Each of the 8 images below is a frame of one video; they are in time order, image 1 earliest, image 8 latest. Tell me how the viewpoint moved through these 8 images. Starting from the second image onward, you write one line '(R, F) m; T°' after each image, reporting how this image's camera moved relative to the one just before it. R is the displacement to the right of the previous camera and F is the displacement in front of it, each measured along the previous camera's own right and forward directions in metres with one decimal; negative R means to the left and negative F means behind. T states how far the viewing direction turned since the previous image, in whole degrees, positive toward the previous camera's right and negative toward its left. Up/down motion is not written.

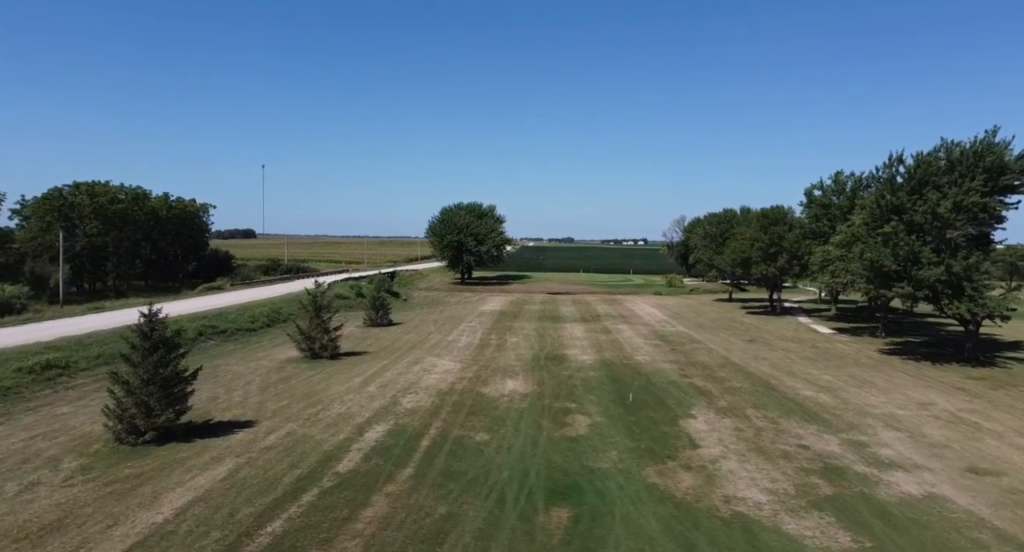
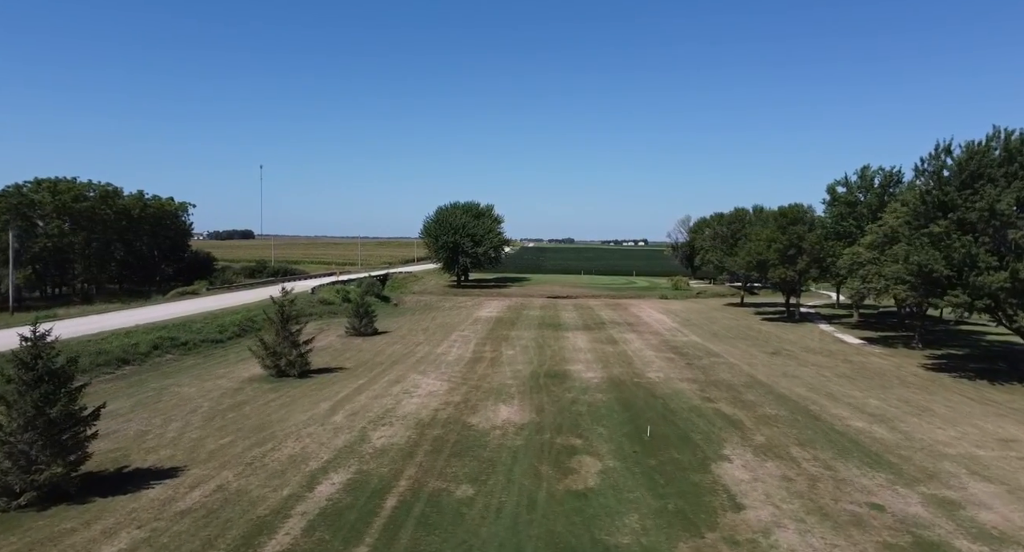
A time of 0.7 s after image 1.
(+0.2, +3.2) m; 0°
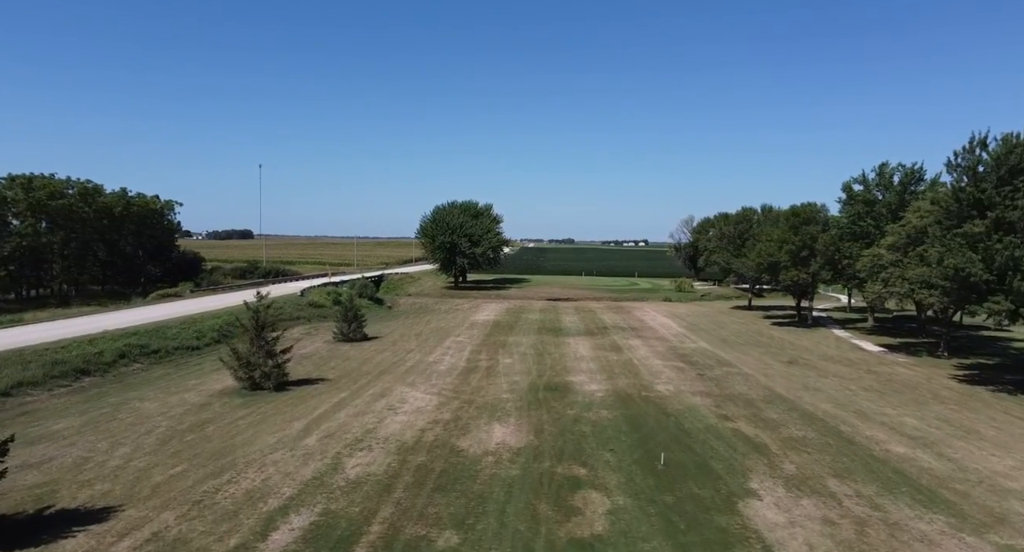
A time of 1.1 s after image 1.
(+0.1, +1.9) m; 0°
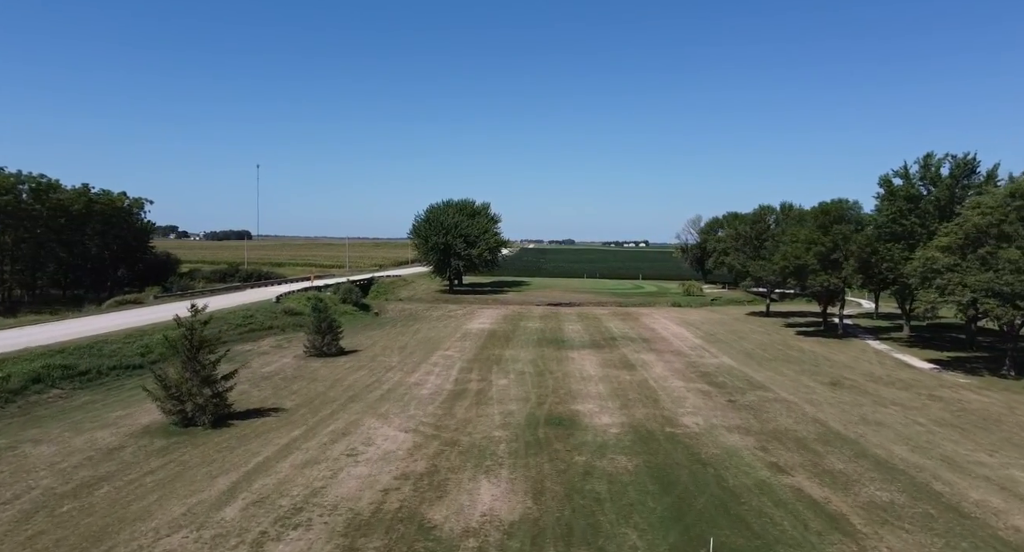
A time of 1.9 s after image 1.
(+0.2, +3.8) m; 0°
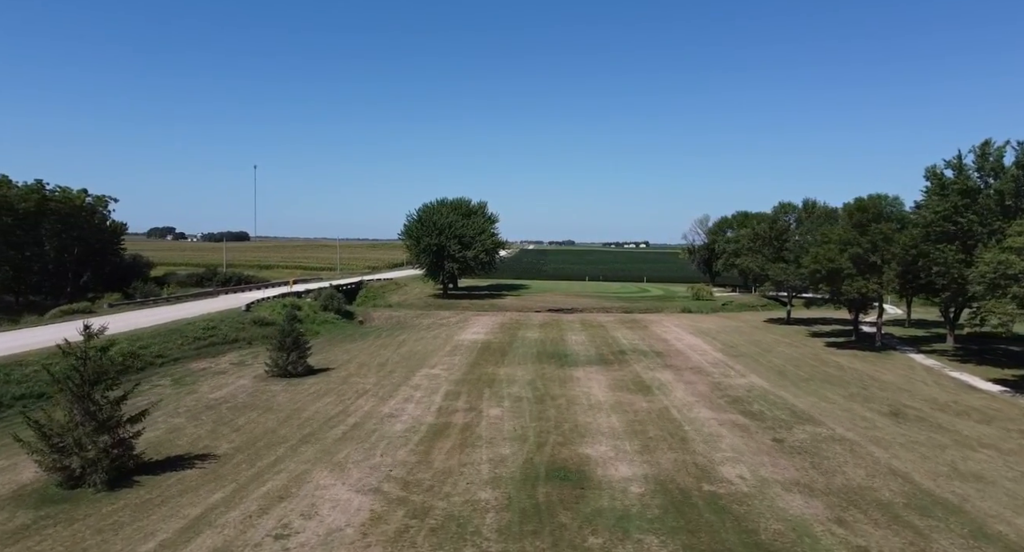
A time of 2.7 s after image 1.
(+0.2, +3.8) m; 0°
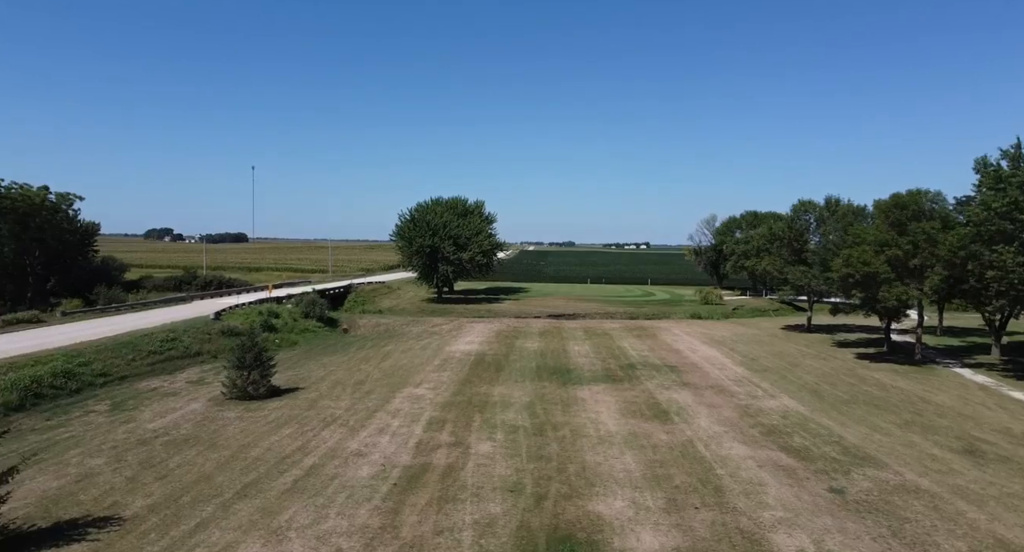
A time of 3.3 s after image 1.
(+0.2, +3.2) m; 0°
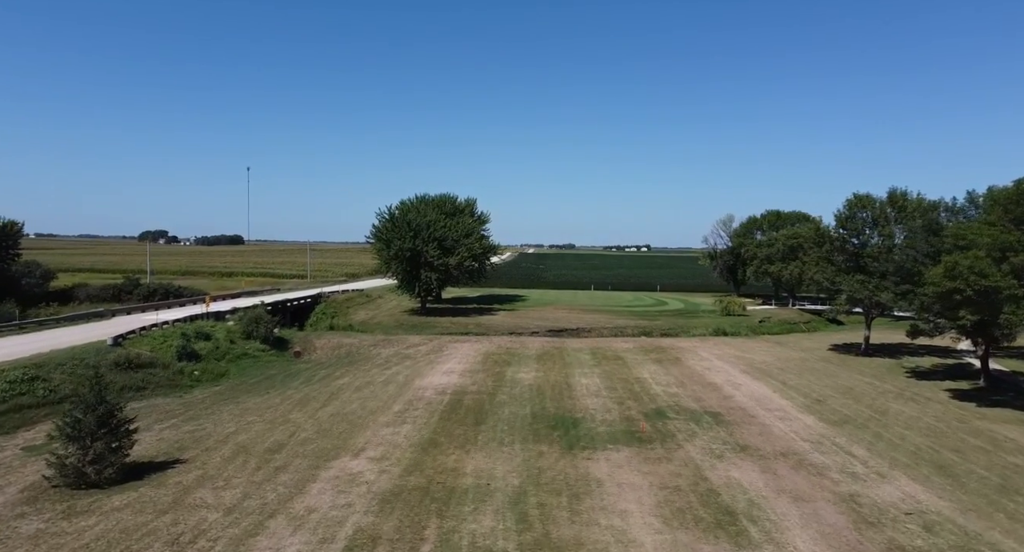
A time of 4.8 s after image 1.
(+0.4, +7.1) m; 0°
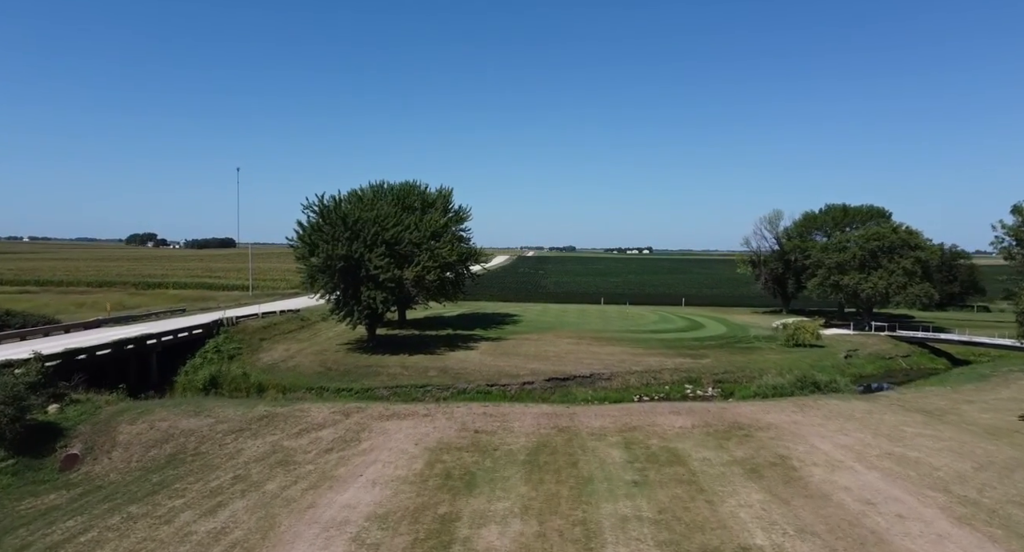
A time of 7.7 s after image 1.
(+0.9, +14.5) m; 0°
